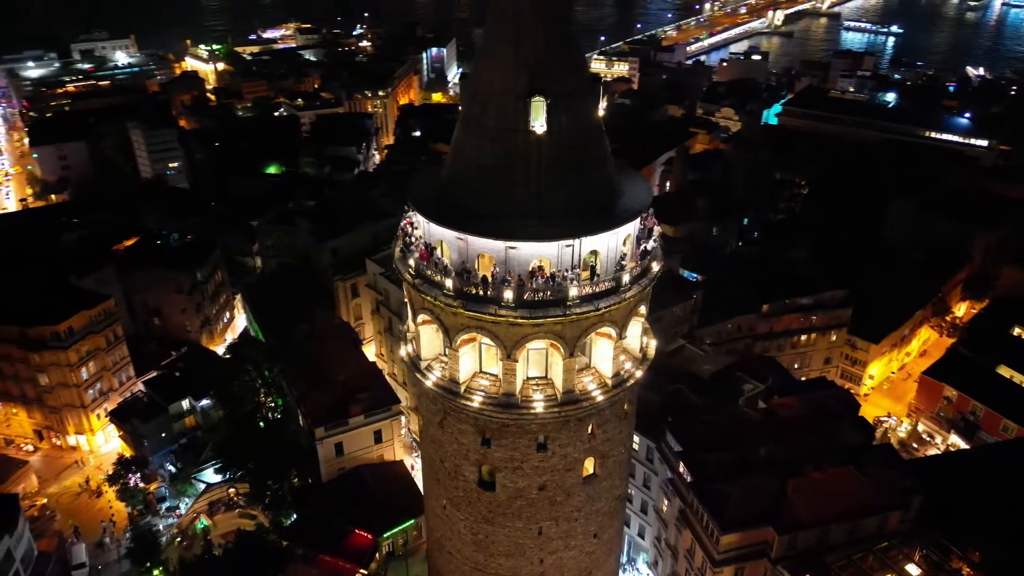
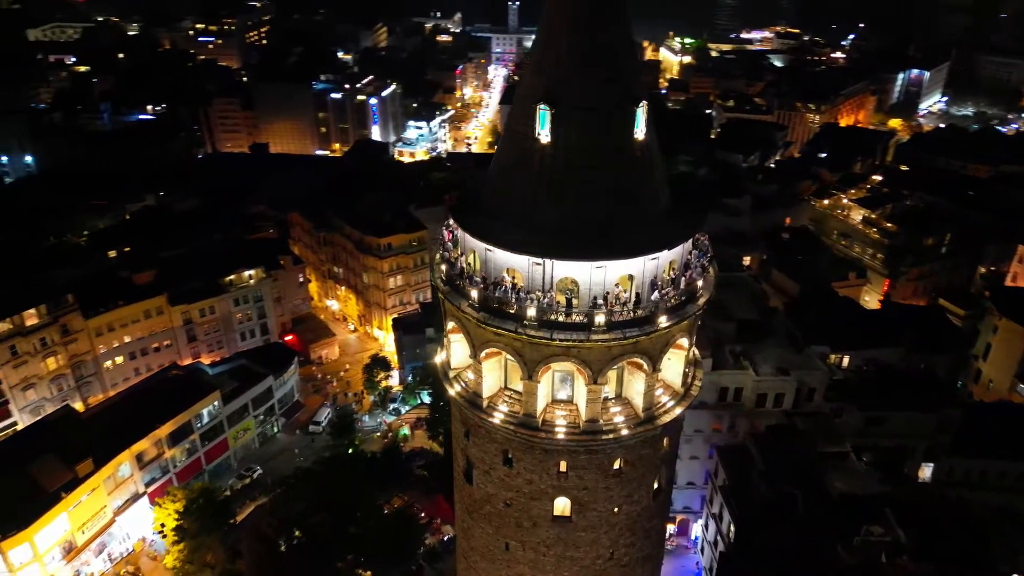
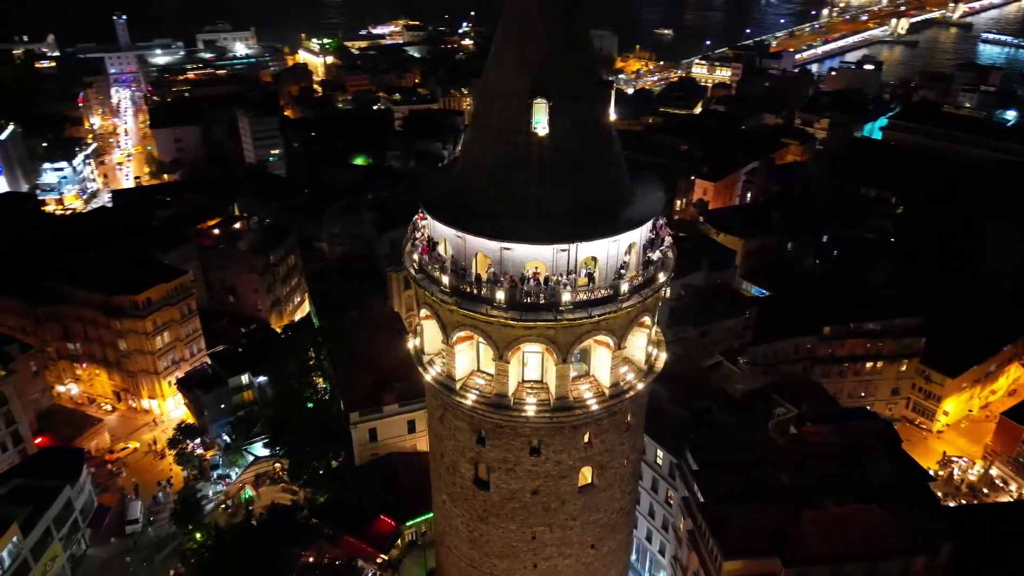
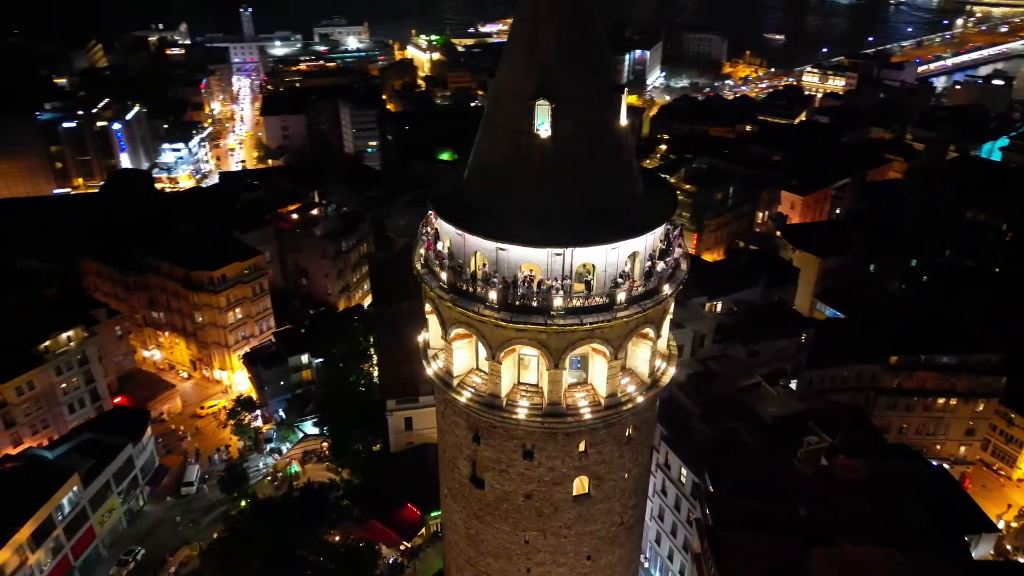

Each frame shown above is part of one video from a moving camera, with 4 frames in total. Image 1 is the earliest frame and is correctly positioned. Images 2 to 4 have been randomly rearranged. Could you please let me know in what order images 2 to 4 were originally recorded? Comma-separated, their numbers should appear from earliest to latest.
3, 4, 2
